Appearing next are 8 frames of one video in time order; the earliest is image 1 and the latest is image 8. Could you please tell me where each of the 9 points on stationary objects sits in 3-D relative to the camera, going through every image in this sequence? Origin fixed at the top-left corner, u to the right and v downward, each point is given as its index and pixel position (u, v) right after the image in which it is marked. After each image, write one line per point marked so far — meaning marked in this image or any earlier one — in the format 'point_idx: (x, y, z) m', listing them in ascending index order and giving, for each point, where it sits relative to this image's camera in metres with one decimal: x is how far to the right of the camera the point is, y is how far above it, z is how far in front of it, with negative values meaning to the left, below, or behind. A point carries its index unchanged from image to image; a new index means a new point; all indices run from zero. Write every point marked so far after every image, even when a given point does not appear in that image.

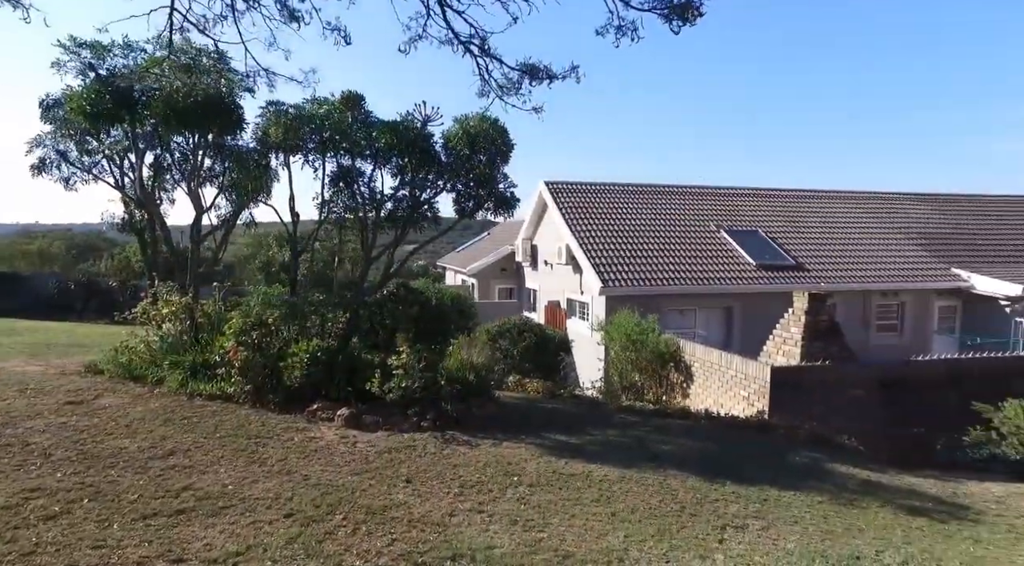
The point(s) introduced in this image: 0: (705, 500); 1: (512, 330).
0: (+1.4, -1.6, +4.7) m
1: (0.0, -0.9, +12.4) m
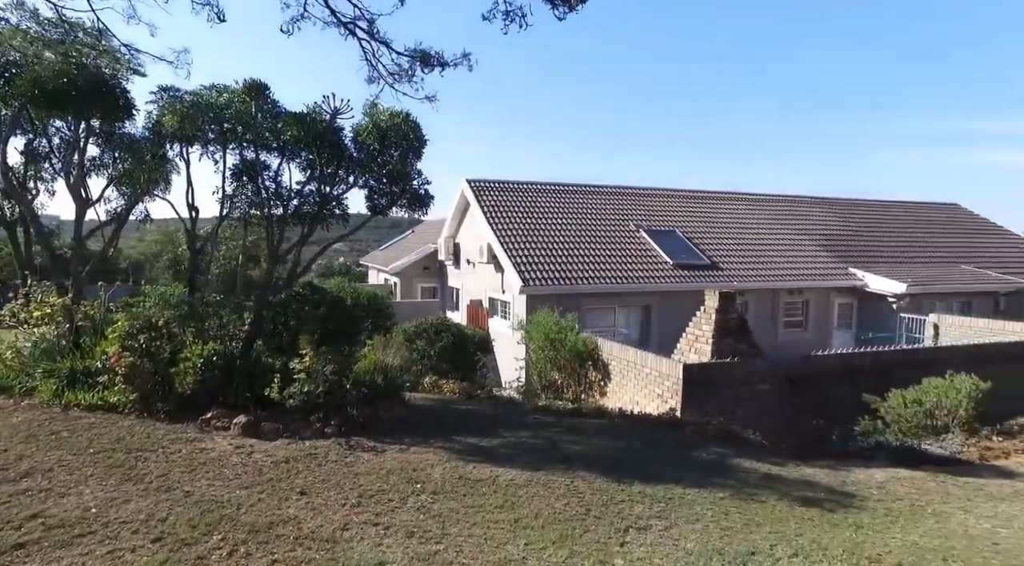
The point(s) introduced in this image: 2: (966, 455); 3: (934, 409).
0: (+0.7, -1.6, +4.7) m
1: (-1.6, -0.9, +12.2) m
2: (+5.8, -2.2, +8.1) m
3: (+6.2, -1.8, +9.3) m
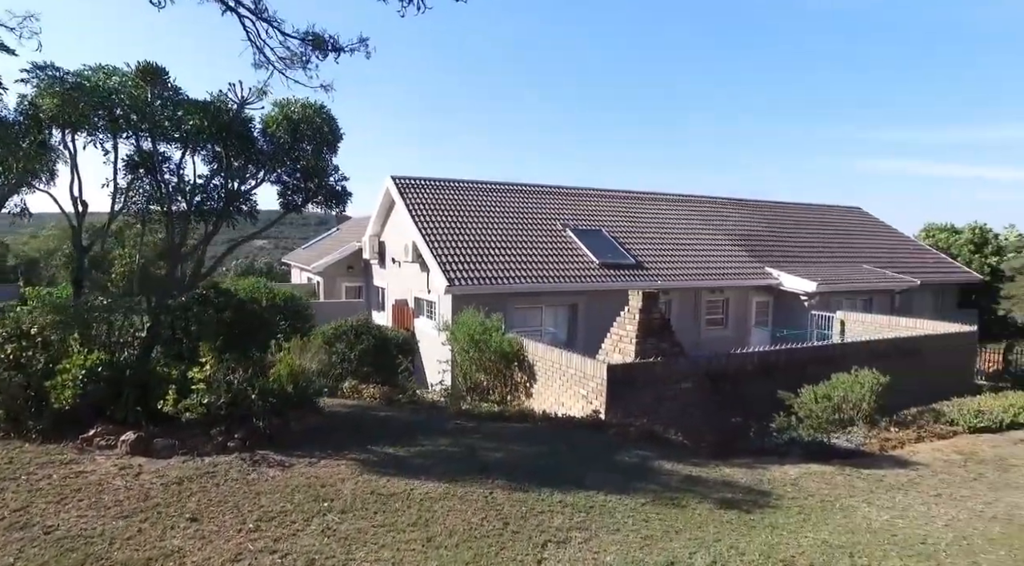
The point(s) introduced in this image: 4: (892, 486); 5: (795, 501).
0: (+0.1, -1.7, +4.5) m
1: (-3.0, -0.9, +11.7) m
2: (+4.8, -2.2, +8.5) m
3: (+5.0, -1.8, +9.7) m
4: (+4.1, -2.2, +6.8) m
5: (+2.6, -2.0, +5.7) m
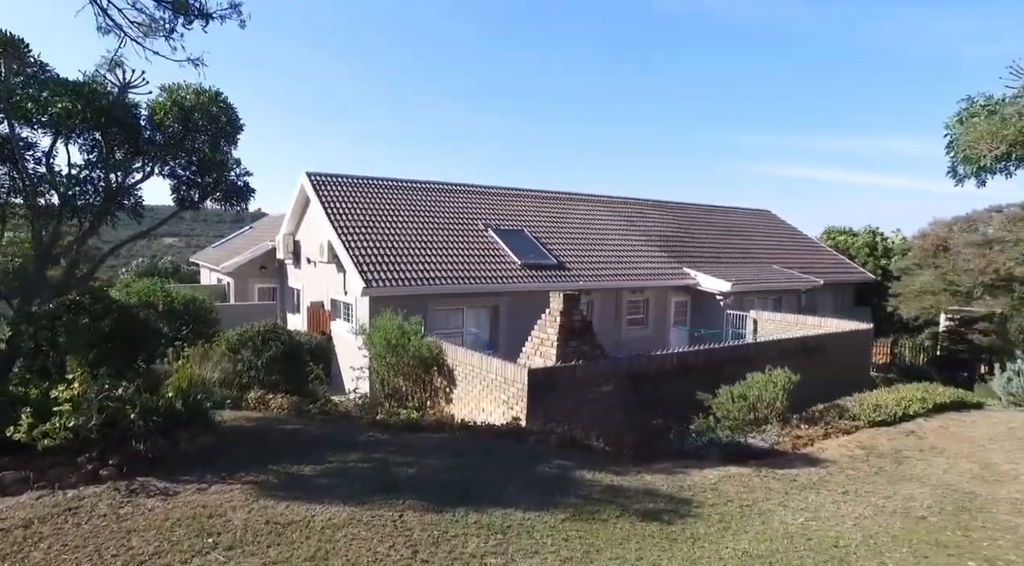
0: (-0.5, -1.7, +4.2) m
1: (-4.4, -0.9, +10.9) m
2: (+3.7, -2.2, +8.7) m
3: (+3.8, -1.9, +9.9) m
4: (+3.2, -2.2, +6.9) m
5: (+1.8, -2.0, +5.7) m
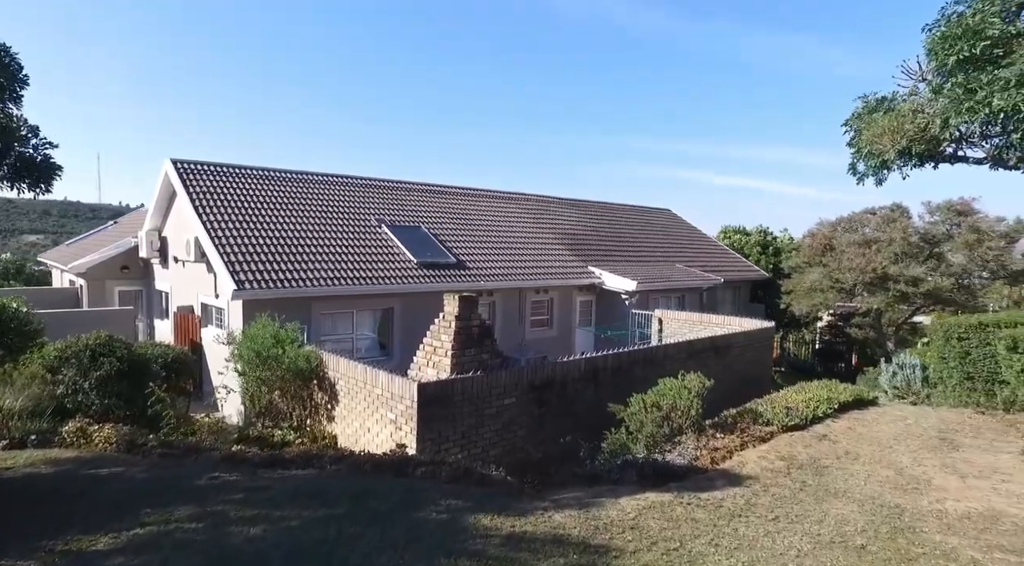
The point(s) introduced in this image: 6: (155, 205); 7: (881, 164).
0: (-1.1, -1.7, +2.9) m
1: (-6.0, -1.0, +8.9) m
2: (+2.3, -2.2, +7.9) m
3: (+2.3, -1.9, +9.1) m
4: (+2.1, -2.2, +6.0) m
5: (+0.9, -2.0, +4.6) m
6: (-10.5, +2.3, +18.6) m
7: (+6.6, +2.1, +11.3) m
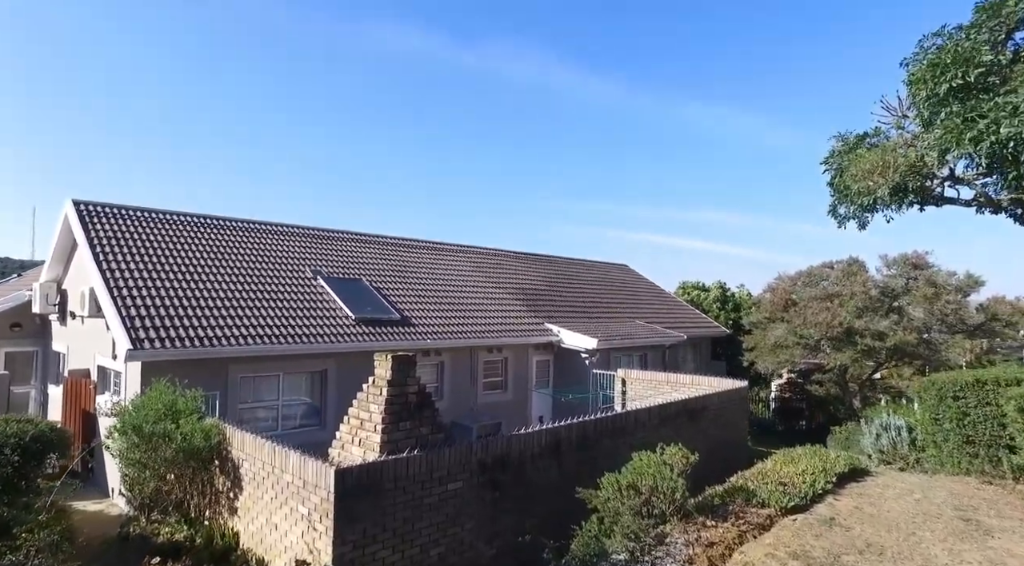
0: (-1.3, -1.8, +1.0) m
1: (-6.6, -1.6, +6.7) m
2: (+1.8, -2.7, +6.2) m
3: (+1.6, -2.5, +7.4) m
4: (+1.7, -2.5, +4.3) m
5: (+0.6, -2.2, +2.9) m
6: (-11.8, +0.7, +16.3) m
7: (+5.8, +1.2, +10.2) m
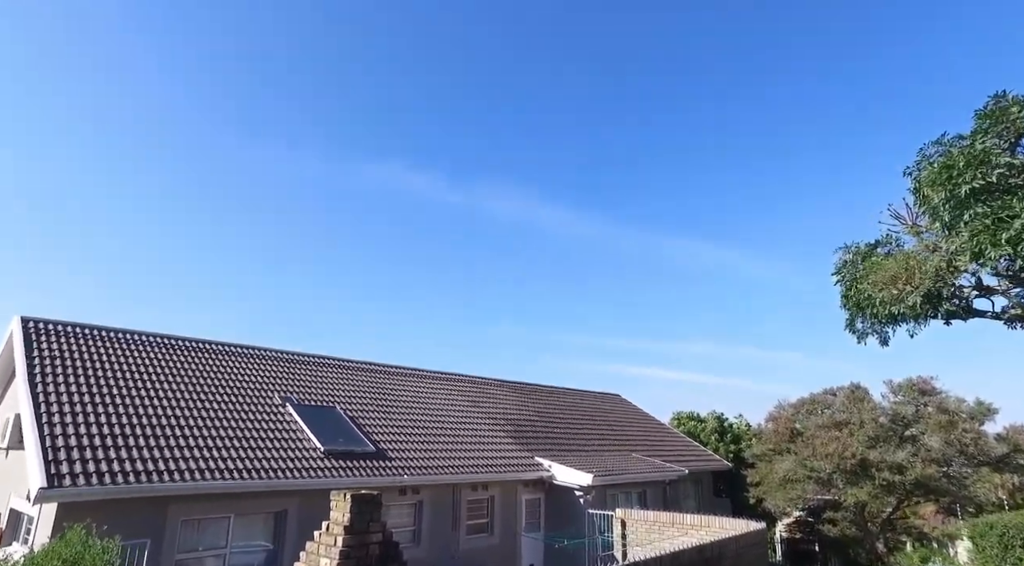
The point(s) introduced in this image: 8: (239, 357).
0: (-1.3, -1.6, -0.6) m
1: (-6.7, -2.6, +5.0) m
2: (+1.7, -3.6, +4.4) m
3: (+1.5, -3.6, +5.6) m
4: (+1.6, -3.0, +2.6) m
5: (+0.6, -2.4, +1.2) m
6: (-12.1, -2.2, +14.8) m
7: (+5.6, -0.5, +9.3) m
8: (-7.1, -1.9, +16.6) m
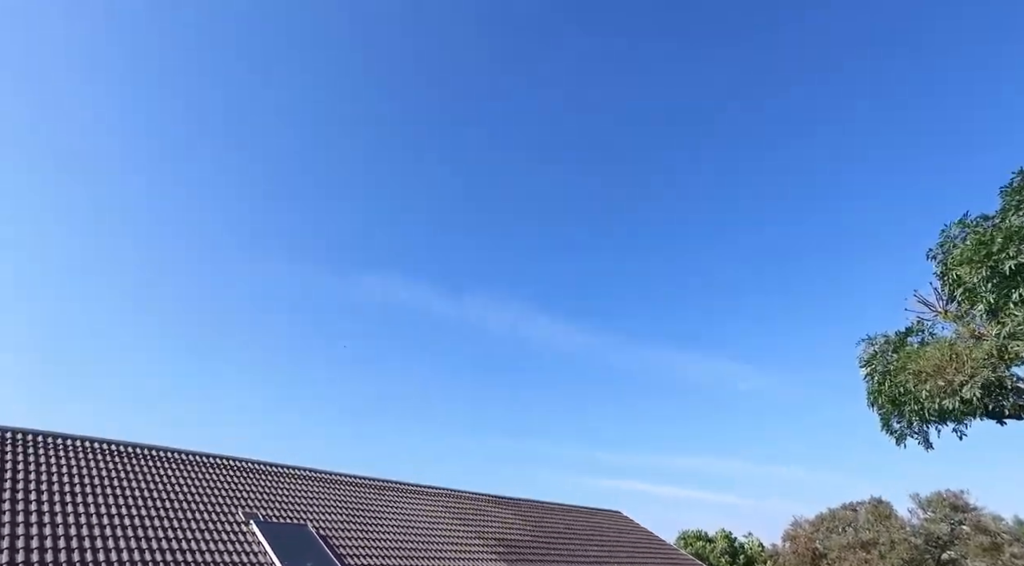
0: (-1.4, -1.0, -1.9) m
1: (-6.9, -3.0, +3.4) m
2: (+1.5, -3.9, +2.7) m
3: (+1.4, -4.1, +3.9) m
4: (+1.5, -3.0, +1.0) m
5: (+0.5, -2.2, -0.2) m
6: (-12.3, -4.3, +13.1) m
7: (+5.4, -1.7, +8.0) m
8: (-7.3, -4.3, +15.0) m
